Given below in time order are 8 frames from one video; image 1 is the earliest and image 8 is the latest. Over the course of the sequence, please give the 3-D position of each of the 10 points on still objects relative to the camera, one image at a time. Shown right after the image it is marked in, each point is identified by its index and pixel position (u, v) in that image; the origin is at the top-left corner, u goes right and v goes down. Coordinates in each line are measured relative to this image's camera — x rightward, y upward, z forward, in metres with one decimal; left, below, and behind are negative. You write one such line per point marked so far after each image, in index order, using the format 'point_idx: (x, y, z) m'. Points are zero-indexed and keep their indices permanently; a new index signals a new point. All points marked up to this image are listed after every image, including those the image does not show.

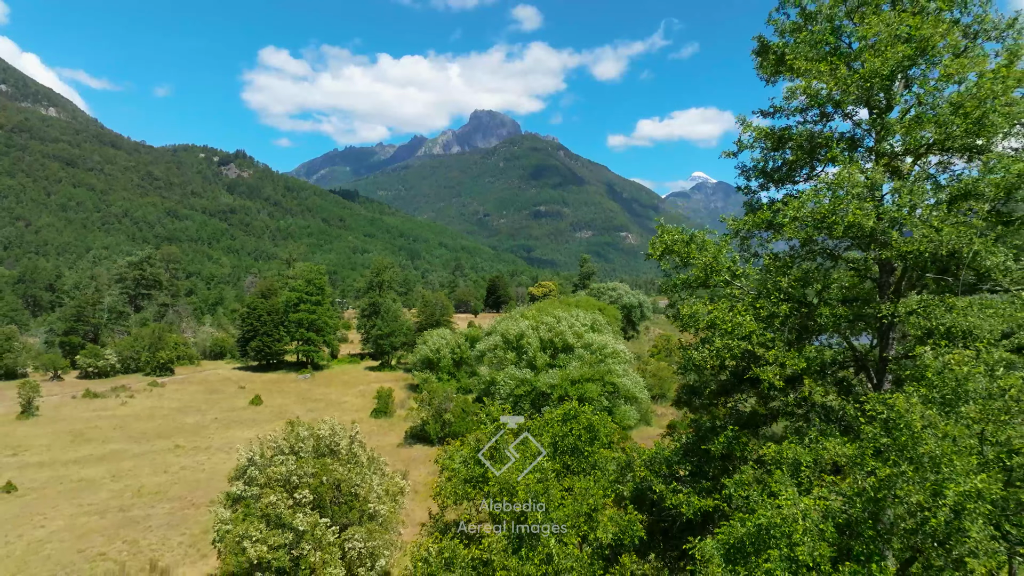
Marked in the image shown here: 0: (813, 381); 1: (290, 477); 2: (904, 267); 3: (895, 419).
0: (+4.5, -1.4, +7.0) m
1: (-9.0, -7.7, +18.0) m
2: (+6.2, +0.3, +6.9) m
3: (+4.3, -1.6, +5.2) m
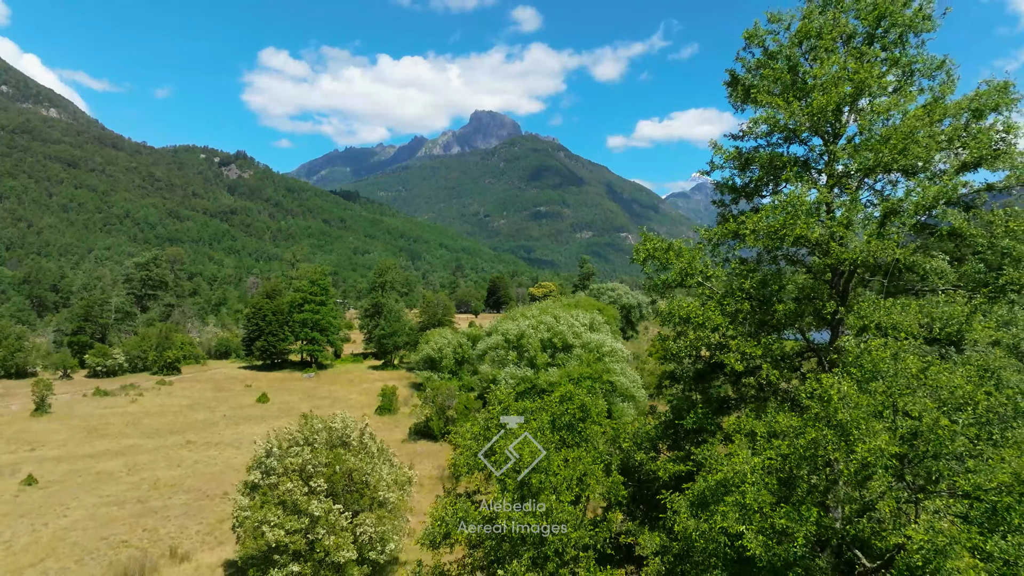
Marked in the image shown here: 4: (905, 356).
0: (+4.6, -1.4, +8.2) m
1: (-8.9, -7.7, +19.2) m
2: (+6.3, +0.3, +8.1) m
3: (+4.3, -1.6, +6.3) m
4: (+5.5, -0.9, +6.3) m
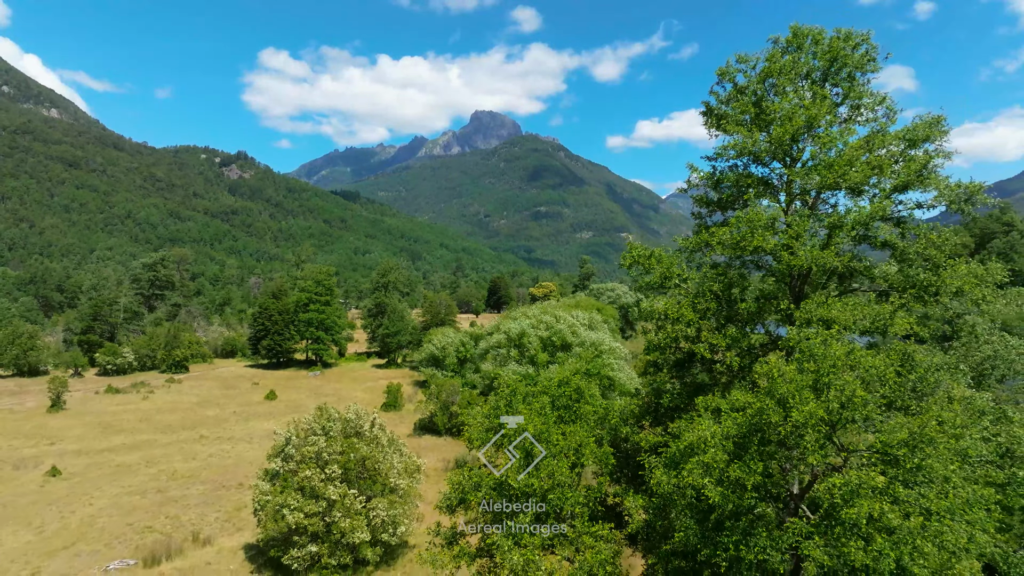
0: (+4.7, -1.4, +9.6) m
1: (-8.8, -7.7, +20.6) m
2: (+6.4, +0.2, +9.5) m
3: (+4.5, -1.6, +7.7) m
4: (+5.6, -1.0, +7.7) m
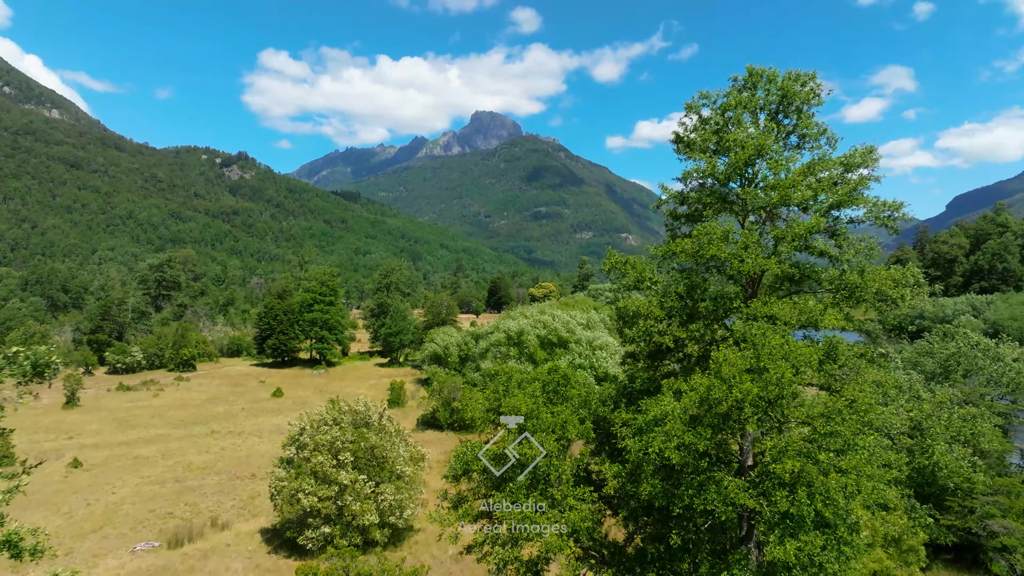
0: (+4.6, -1.4, +11.2) m
1: (-8.8, -7.8, +22.2) m
2: (+6.3, +0.2, +11.1) m
3: (+4.4, -1.6, +9.4) m
4: (+5.5, -1.0, +9.3) m
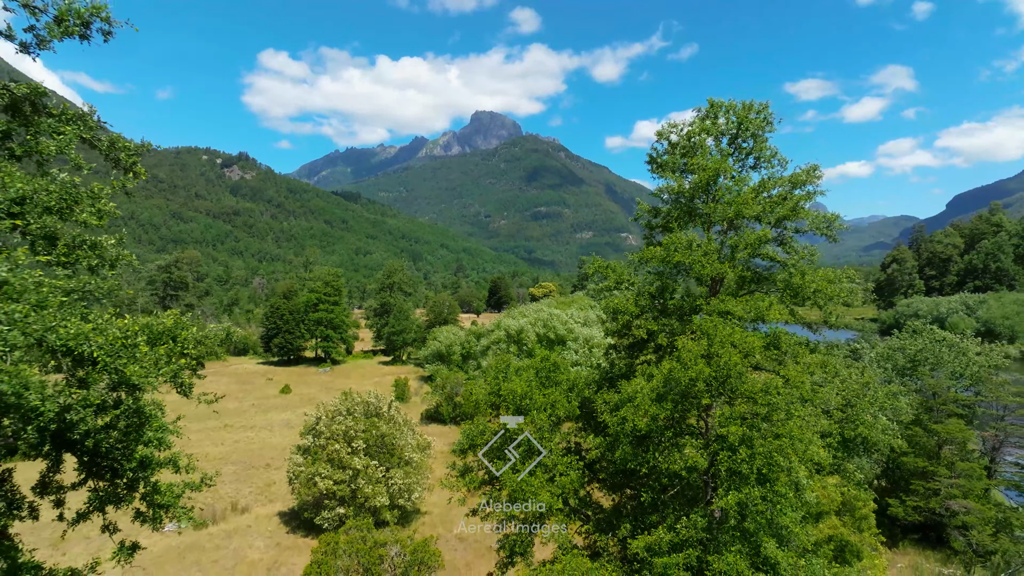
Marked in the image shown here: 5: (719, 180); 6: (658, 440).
0: (+4.6, -1.5, +13.1) m
1: (-8.9, -7.8, +24.1) m
2: (+6.2, +0.2, +13.0) m
3: (+4.3, -1.7, +11.2) m
4: (+5.5, -1.0, +11.2) m
5: (+5.8, +3.0, +12.6) m
6: (+3.6, -3.8, +11.2) m
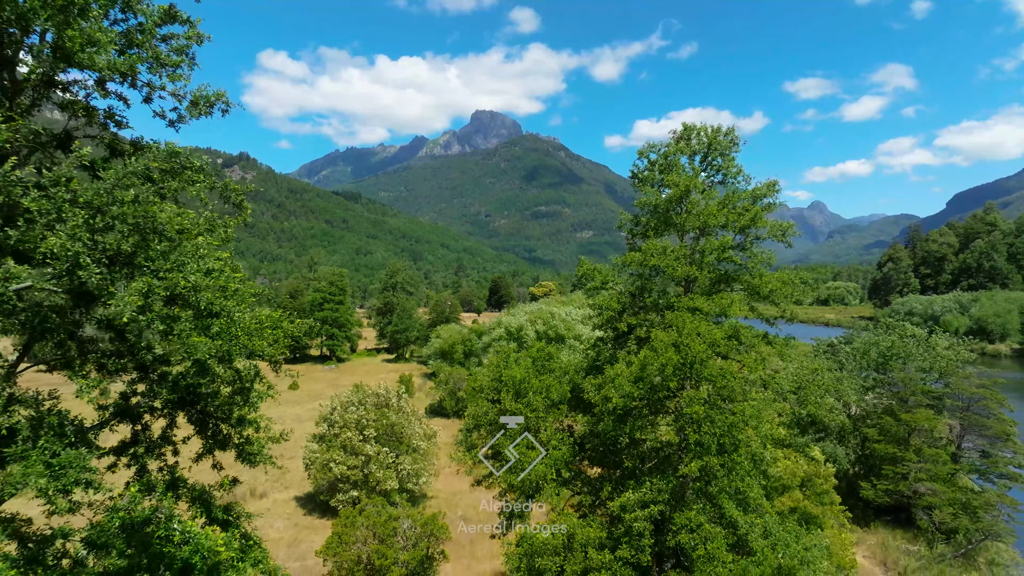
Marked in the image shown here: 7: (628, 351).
0: (+4.6, -1.4, +15.0) m
1: (-8.9, -7.8, +26.0) m
2: (+6.2, +0.2, +14.9) m
3: (+4.3, -1.7, +13.2) m
4: (+5.4, -1.0, +13.1) m
5: (+5.8, +3.0, +14.5) m
6: (+3.6, -3.8, +13.1) m
7: (+3.9, -2.1, +14.8) m
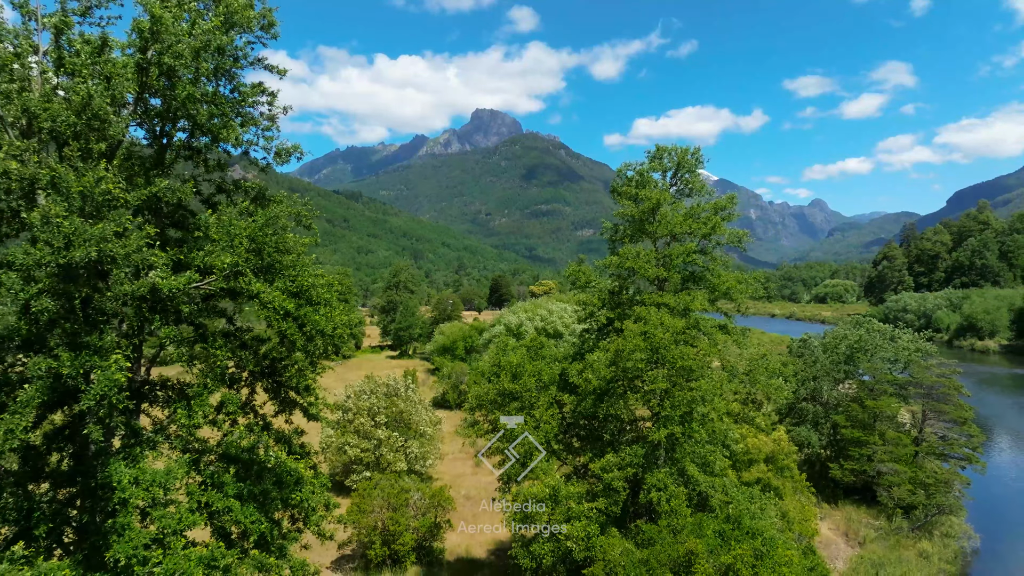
0: (+4.4, -1.4, +17.5) m
1: (-9.0, -7.7, +28.5) m
2: (+6.1, +0.3, +17.4) m
3: (+4.2, -1.6, +15.6) m
4: (+5.3, -0.9, +15.6) m
5: (+5.7, +3.1, +16.9) m
6: (+3.5, -3.7, +15.6) m
7: (+3.7, -2.0, +17.3) m
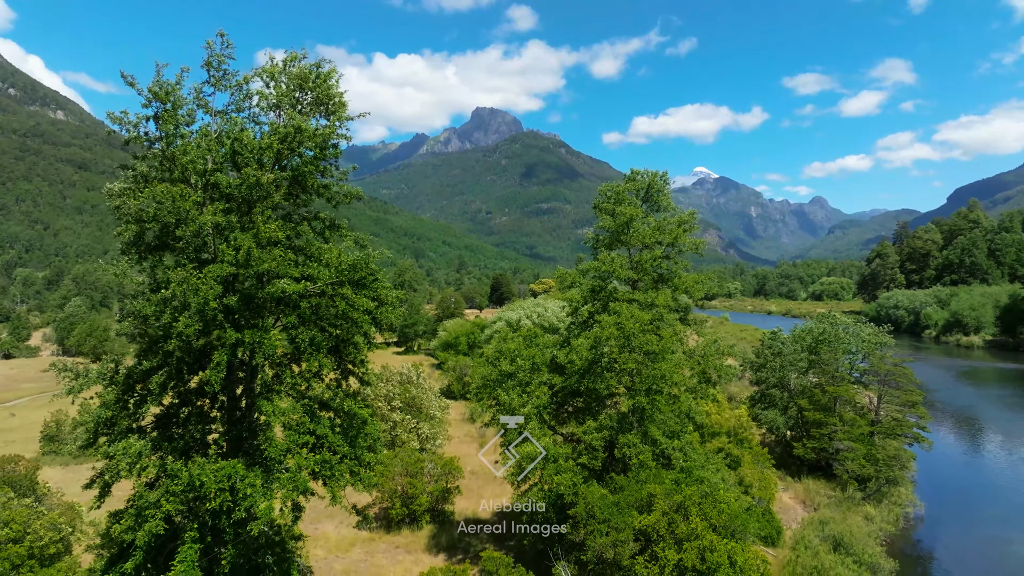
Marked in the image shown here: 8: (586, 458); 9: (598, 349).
0: (+4.4, -1.4, +21.1) m
1: (-9.0, -7.7, +32.2) m
2: (+6.1, +0.3, +21.0) m
3: (+4.2, -1.6, +19.3) m
4: (+5.3, -0.9, +19.2) m
5: (+5.6, +3.1, +20.6) m
6: (+3.5, -3.7, +19.2) m
7: (+3.7, -2.0, +21.0) m
8: (+3.1, -7.1, +18.5) m
9: (+3.6, -2.5, +19.0) m
